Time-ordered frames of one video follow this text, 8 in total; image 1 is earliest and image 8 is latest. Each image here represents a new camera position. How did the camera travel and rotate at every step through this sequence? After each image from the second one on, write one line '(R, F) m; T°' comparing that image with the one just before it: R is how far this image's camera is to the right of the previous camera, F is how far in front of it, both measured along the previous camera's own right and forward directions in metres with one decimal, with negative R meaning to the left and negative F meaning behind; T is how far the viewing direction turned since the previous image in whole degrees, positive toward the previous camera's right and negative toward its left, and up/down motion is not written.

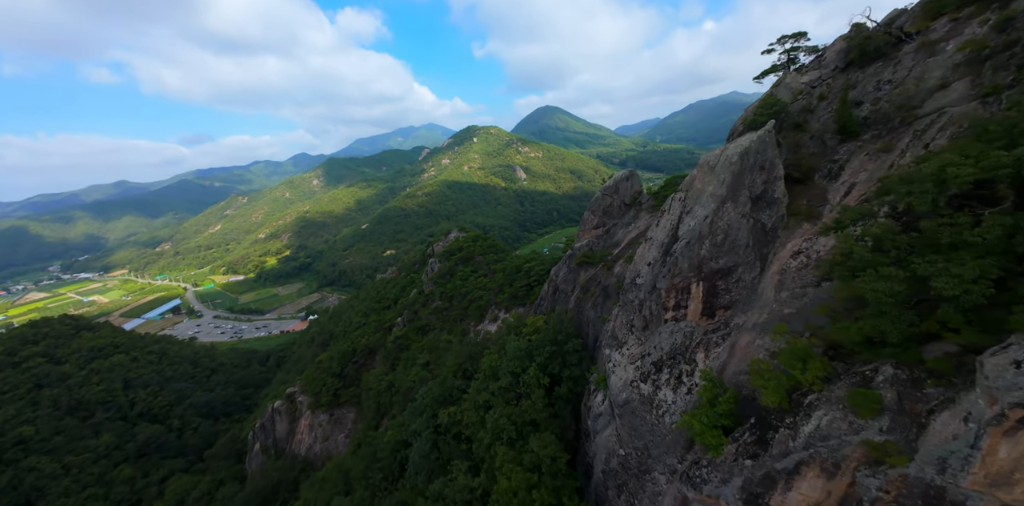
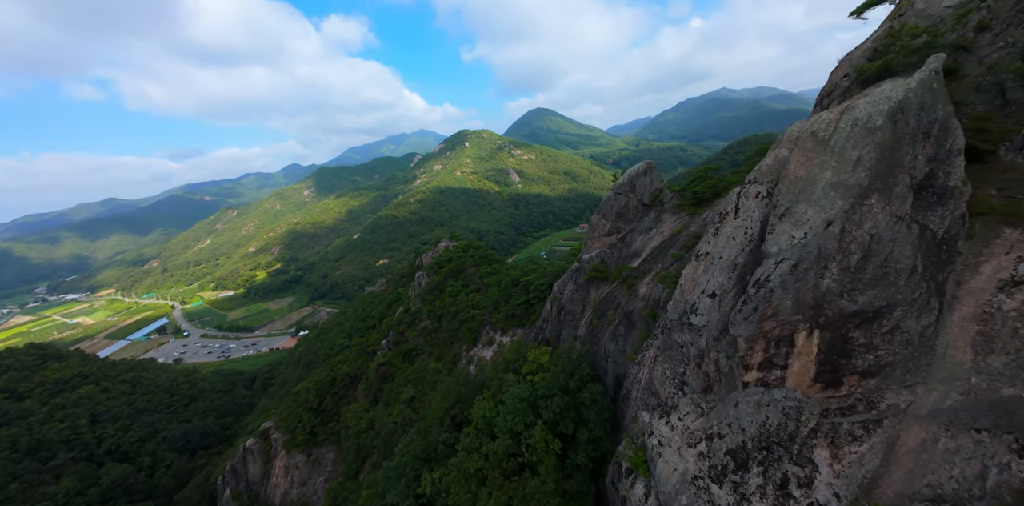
(+0.1, +3.3) m; +1°
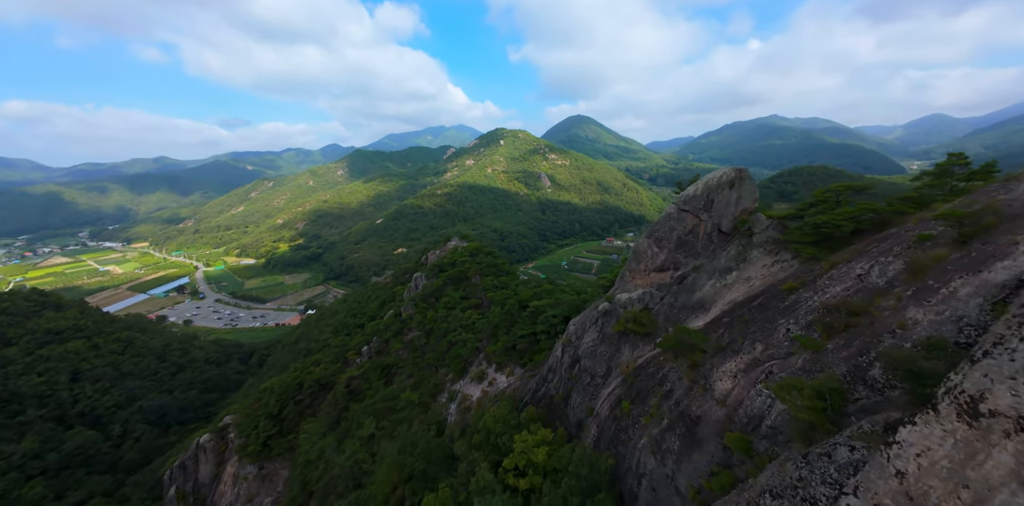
(+0.4, +4.4) m; -3°
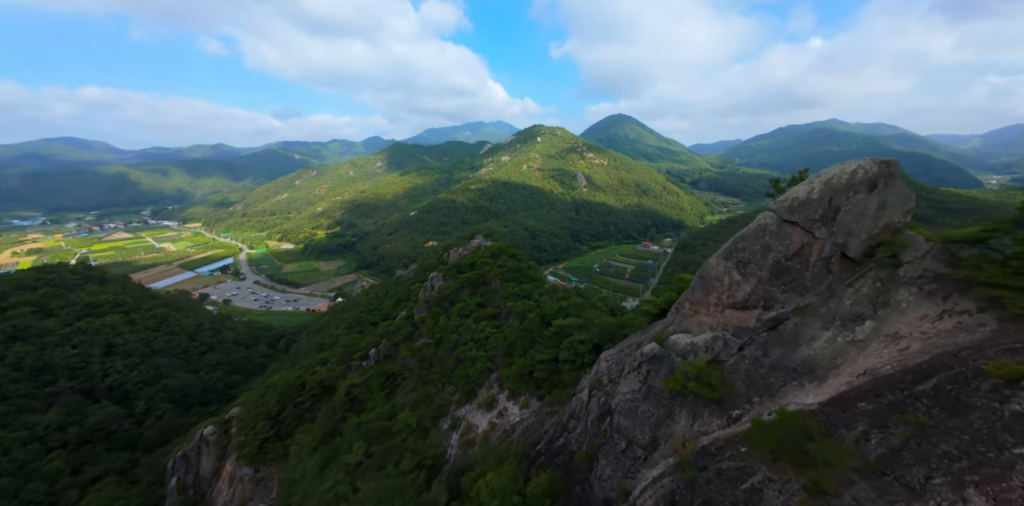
(+0.3, +2.7) m; -5°
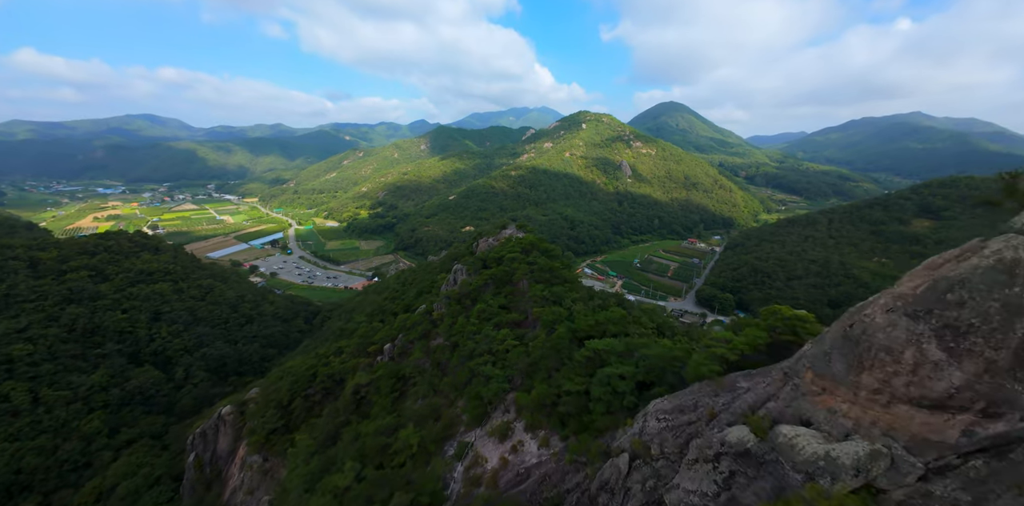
(+0.3, +2.6) m; -6°
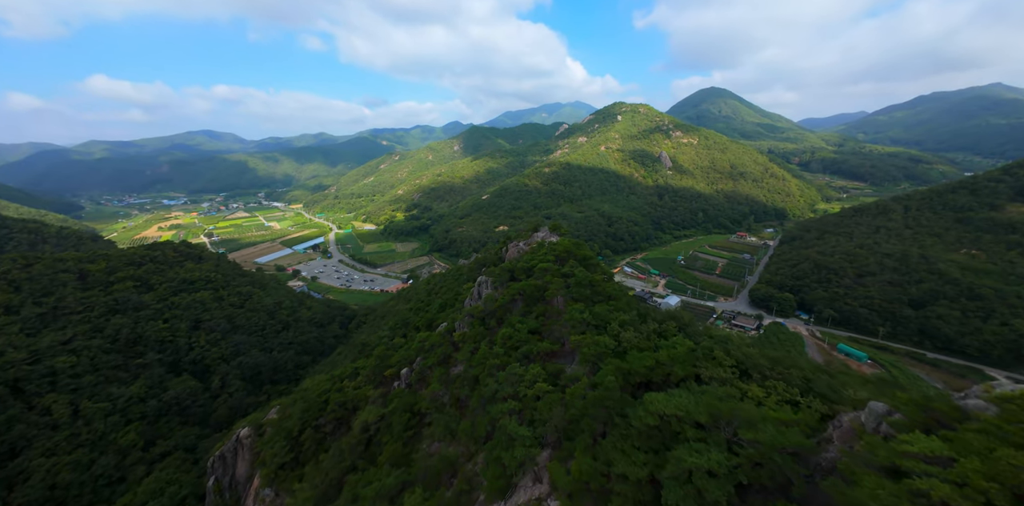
(+0.2, +3.1) m; -6°
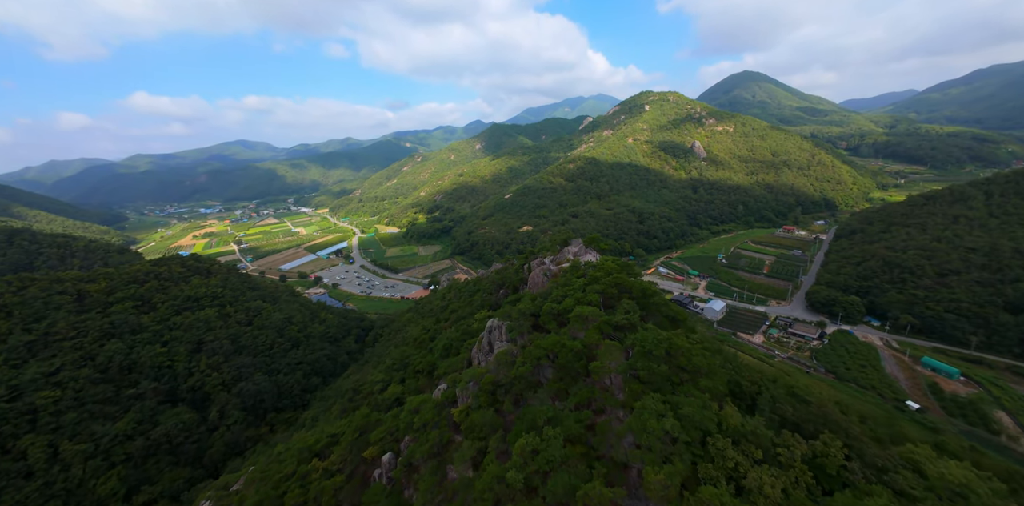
(+0.1, +5.7) m; -4°
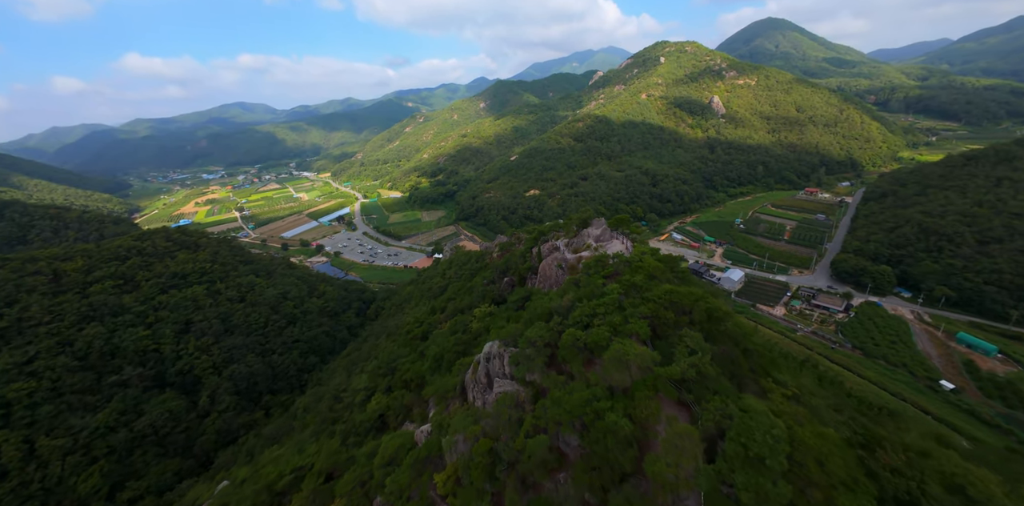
(0.0, +4.0) m; -1°
